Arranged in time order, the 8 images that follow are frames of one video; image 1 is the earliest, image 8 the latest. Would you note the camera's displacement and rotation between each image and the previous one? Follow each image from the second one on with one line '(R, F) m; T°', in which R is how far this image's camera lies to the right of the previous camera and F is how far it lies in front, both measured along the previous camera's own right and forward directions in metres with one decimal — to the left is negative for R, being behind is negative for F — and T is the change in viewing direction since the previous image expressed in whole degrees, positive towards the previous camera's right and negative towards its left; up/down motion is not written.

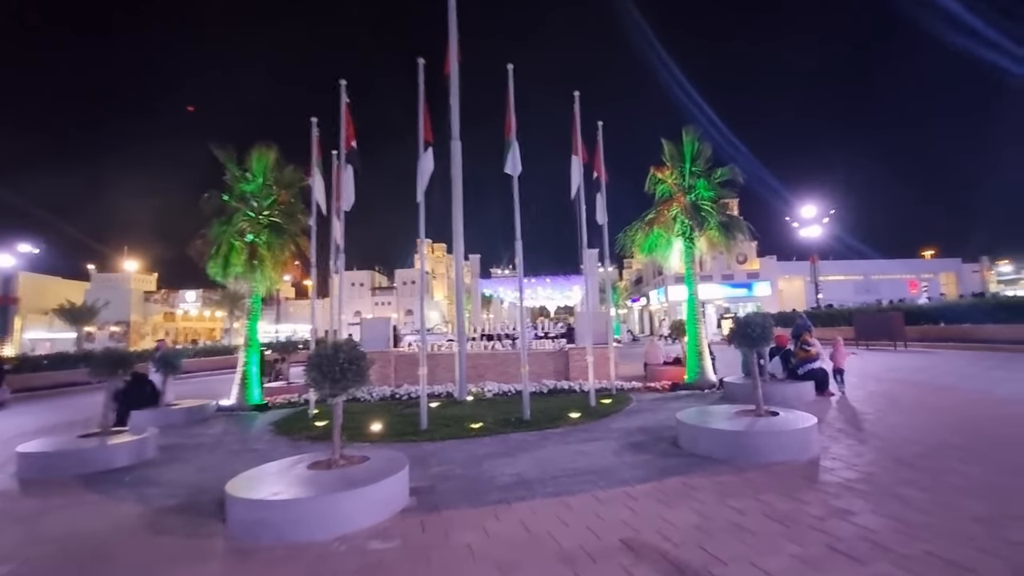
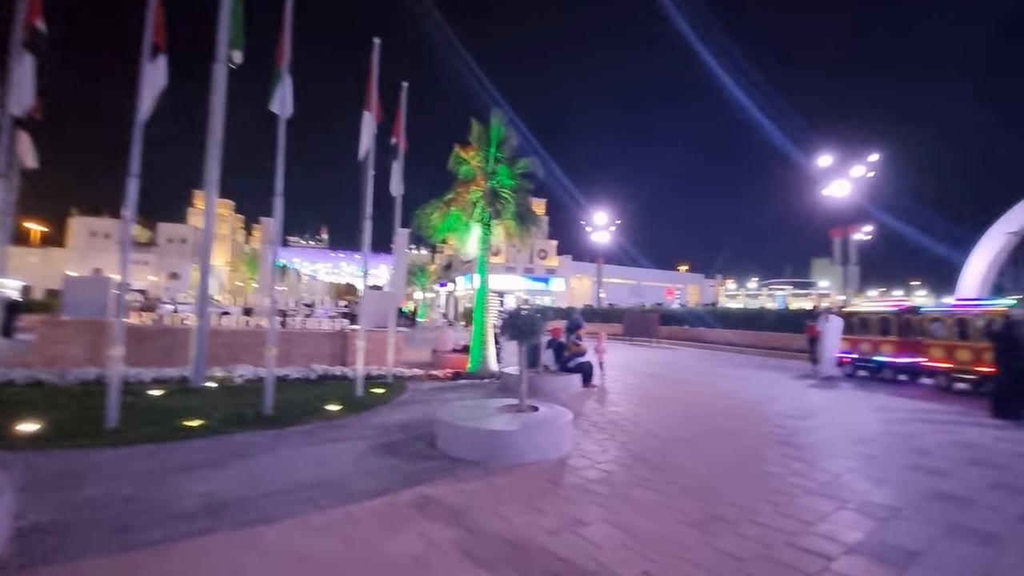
(+1.0, +1.1) m; +21°
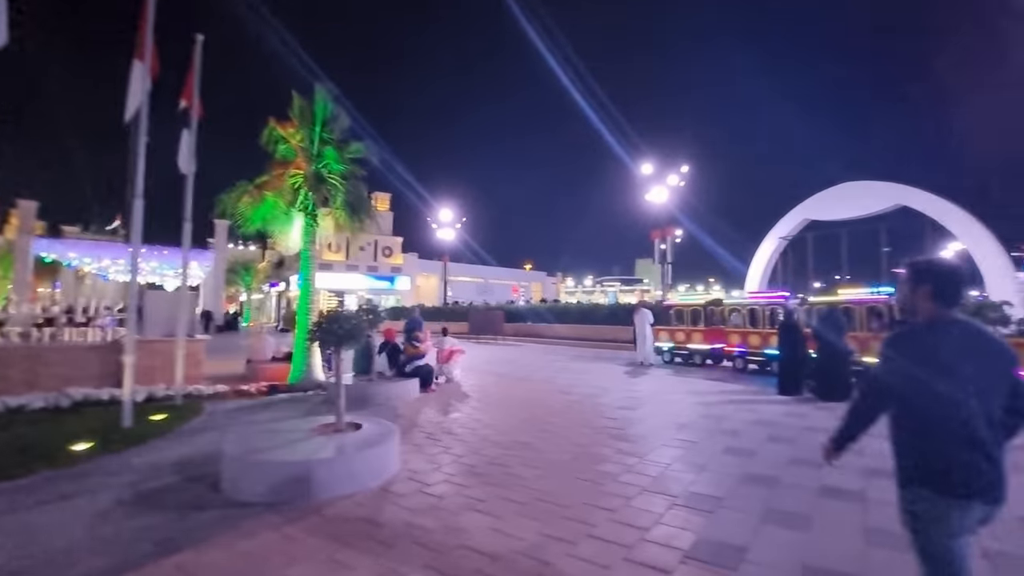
(+0.4, +0.9) m; +17°
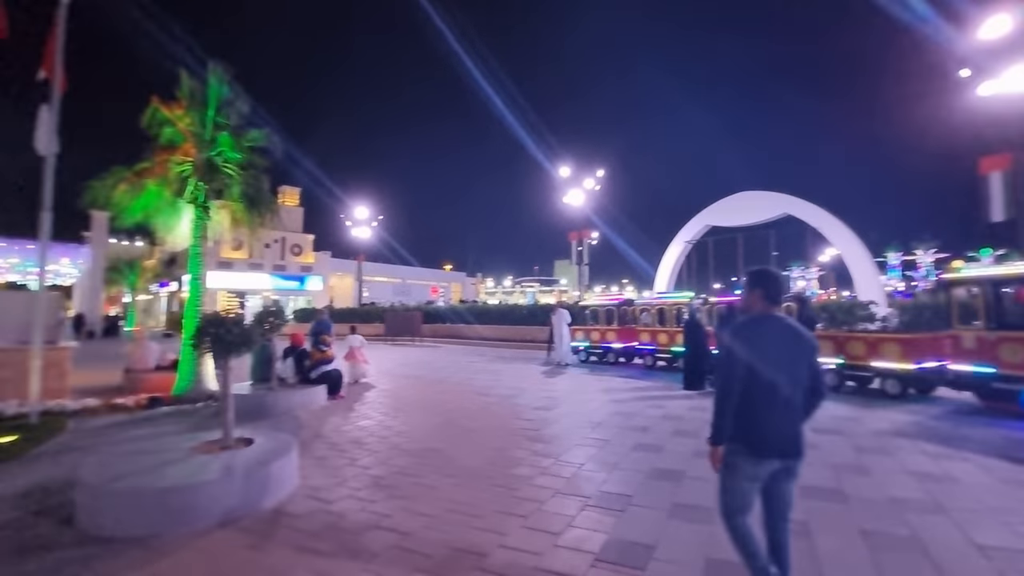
(+0.1, +0.2) m; +9°
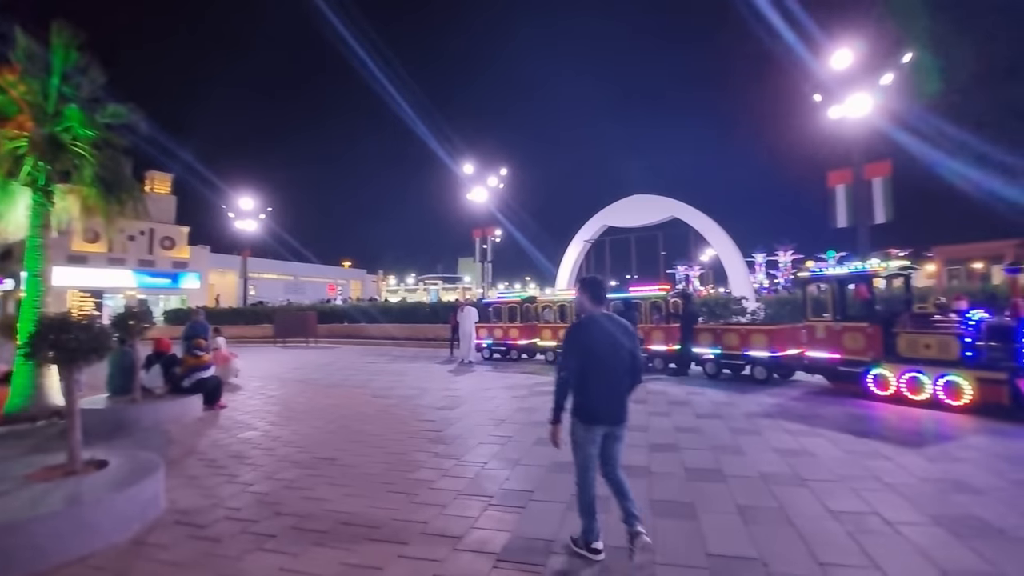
(0.0, +0.1) m; +11°
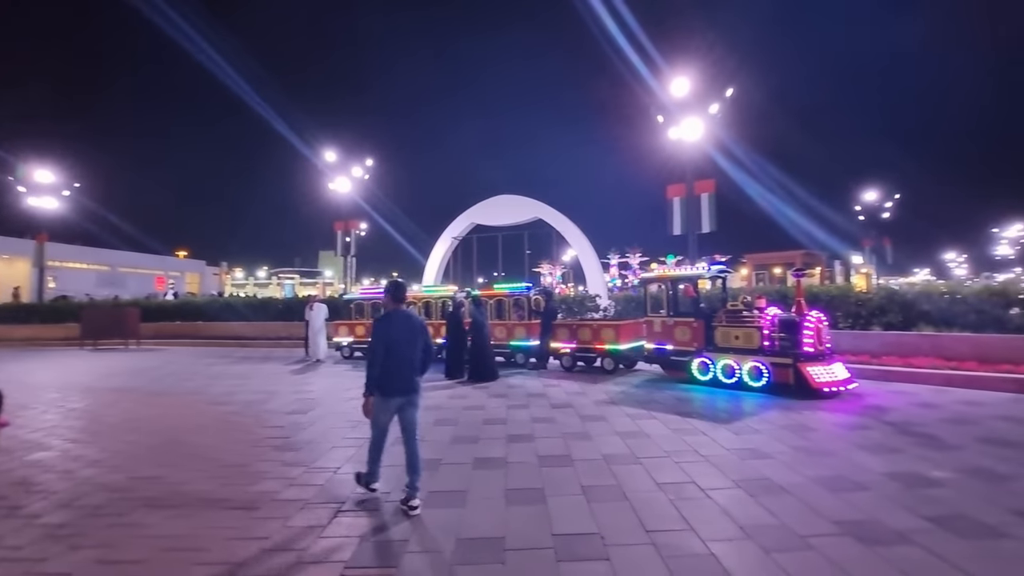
(+0.1, 0.0) m; +15°
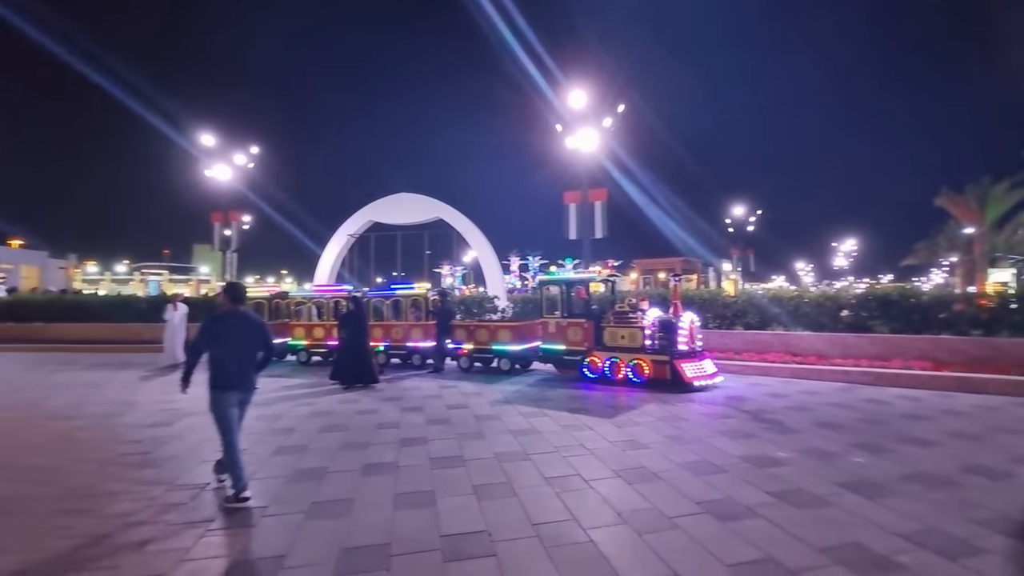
(+0.1, 0.0) m; +11°
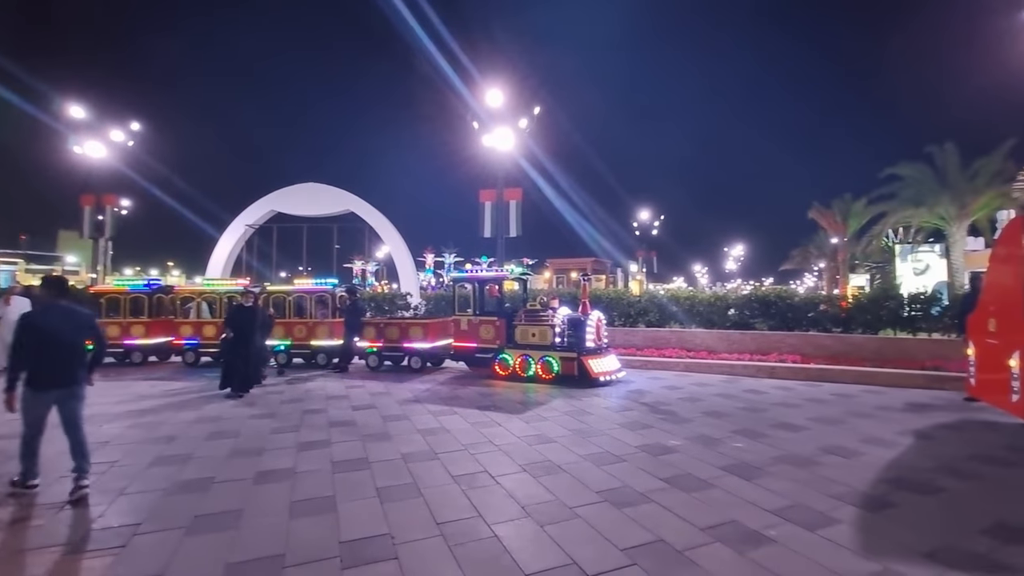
(+0.1, 0.0) m; +10°
